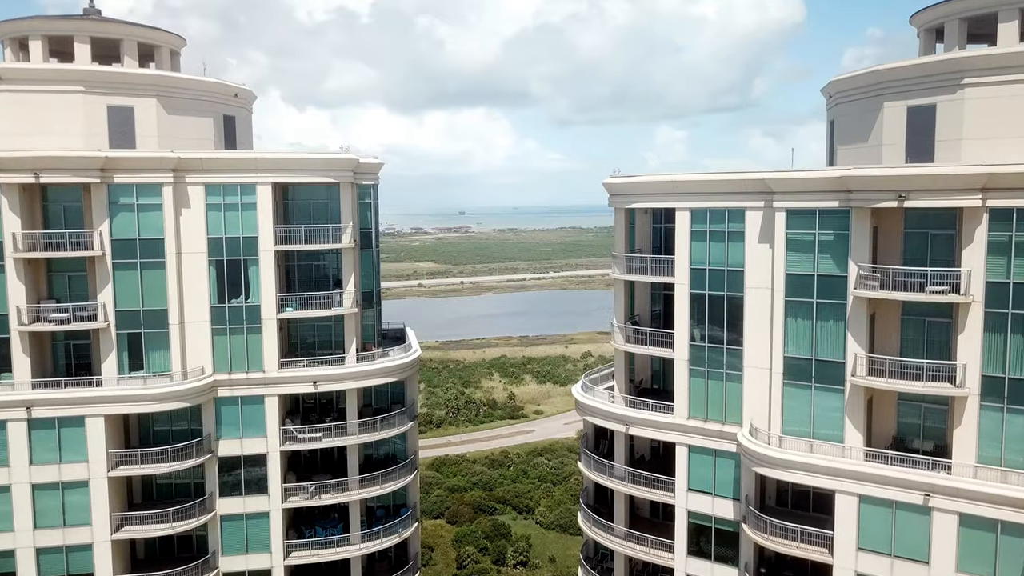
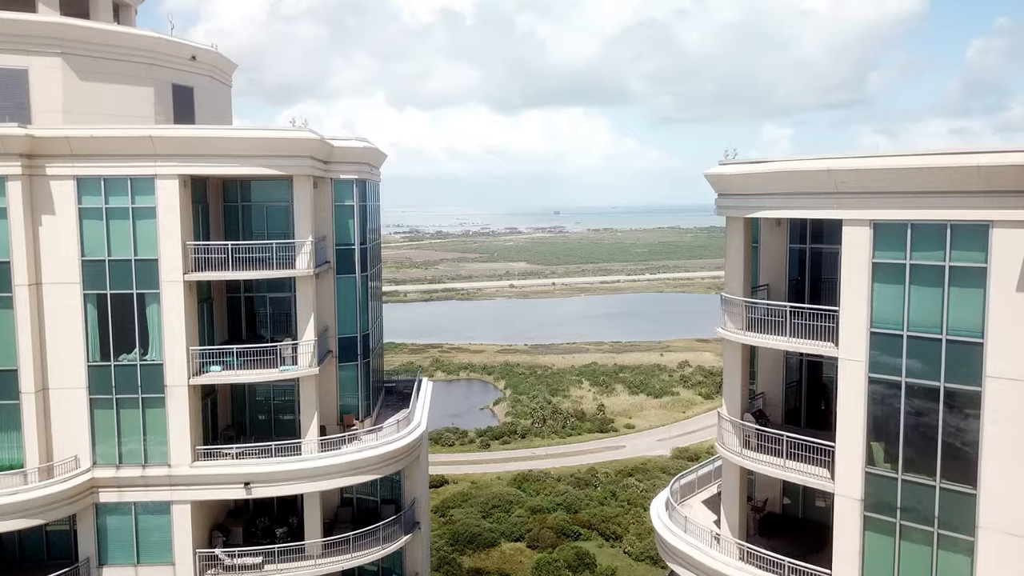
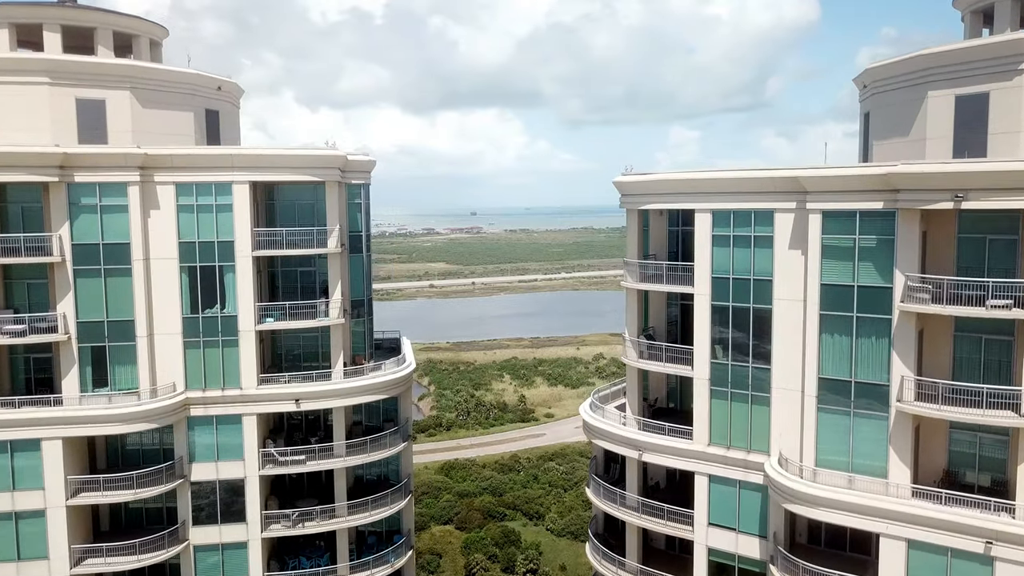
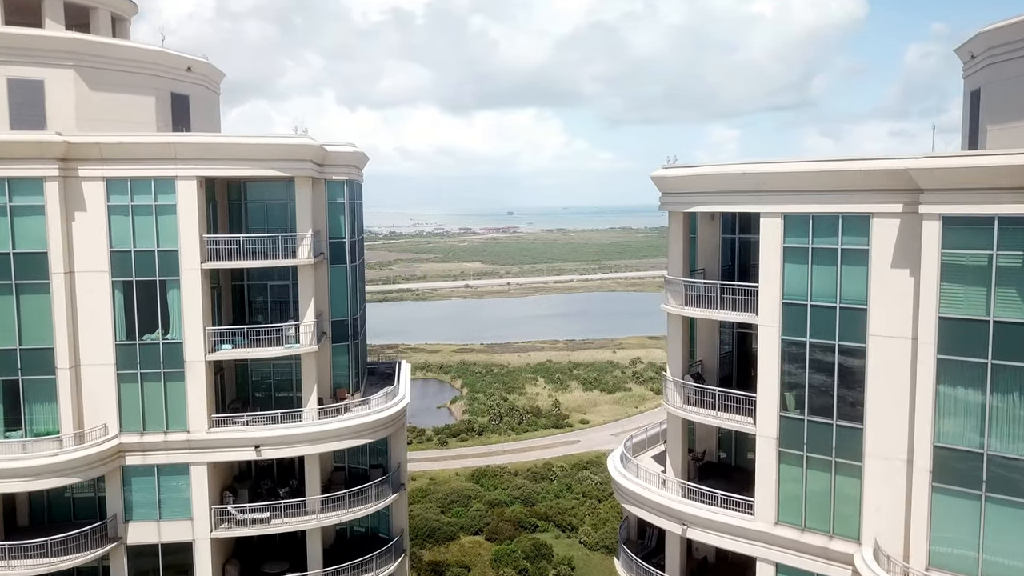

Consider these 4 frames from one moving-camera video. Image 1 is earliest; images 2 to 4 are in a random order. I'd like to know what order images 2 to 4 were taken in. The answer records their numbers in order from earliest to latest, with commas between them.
3, 4, 2
